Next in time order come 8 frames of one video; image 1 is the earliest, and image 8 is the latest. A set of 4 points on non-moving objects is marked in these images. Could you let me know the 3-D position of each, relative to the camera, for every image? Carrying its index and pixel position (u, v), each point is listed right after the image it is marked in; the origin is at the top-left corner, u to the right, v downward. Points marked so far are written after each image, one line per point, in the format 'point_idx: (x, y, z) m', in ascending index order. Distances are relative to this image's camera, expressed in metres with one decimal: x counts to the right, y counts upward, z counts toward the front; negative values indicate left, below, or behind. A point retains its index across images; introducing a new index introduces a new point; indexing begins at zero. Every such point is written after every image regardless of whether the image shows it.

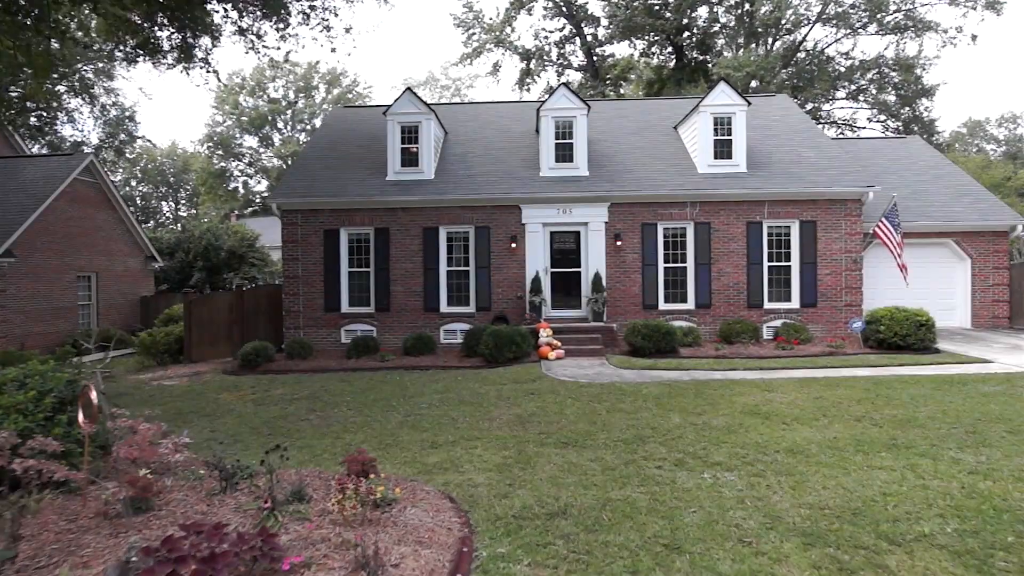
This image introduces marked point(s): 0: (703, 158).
0: (+5.8, +3.9, +13.8) m
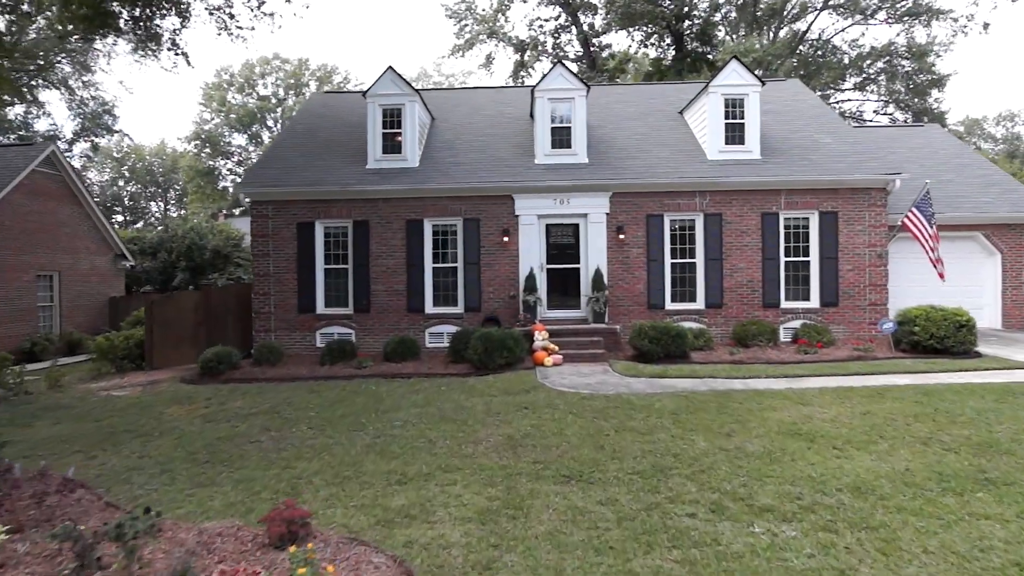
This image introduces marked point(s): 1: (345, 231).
0: (+5.6, +4.0, +12.6) m
1: (-4.8, +1.7, +13.0) m
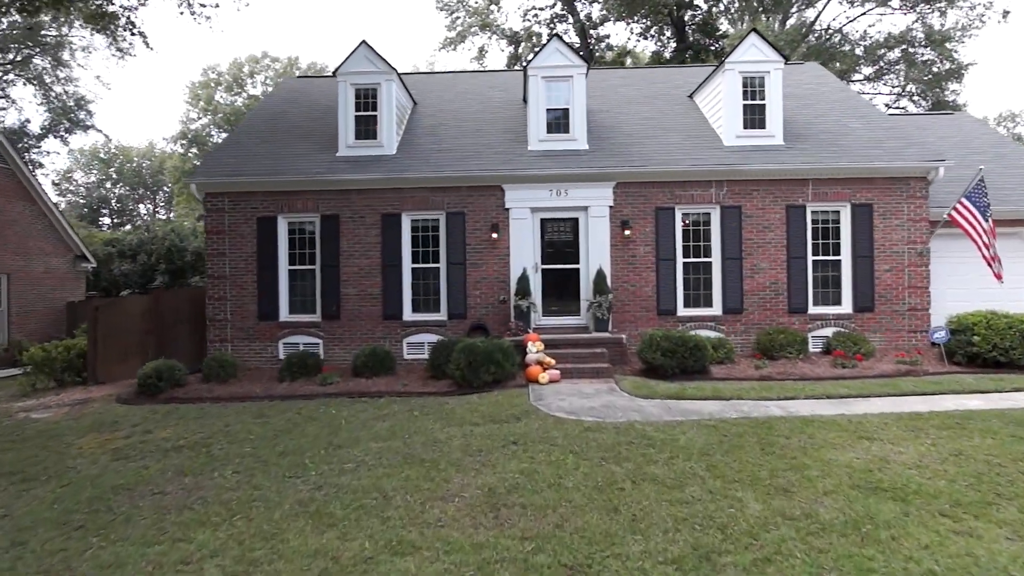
0: (+5.3, +3.9, +11.1) m
1: (-5.1, +1.6, +11.4) m
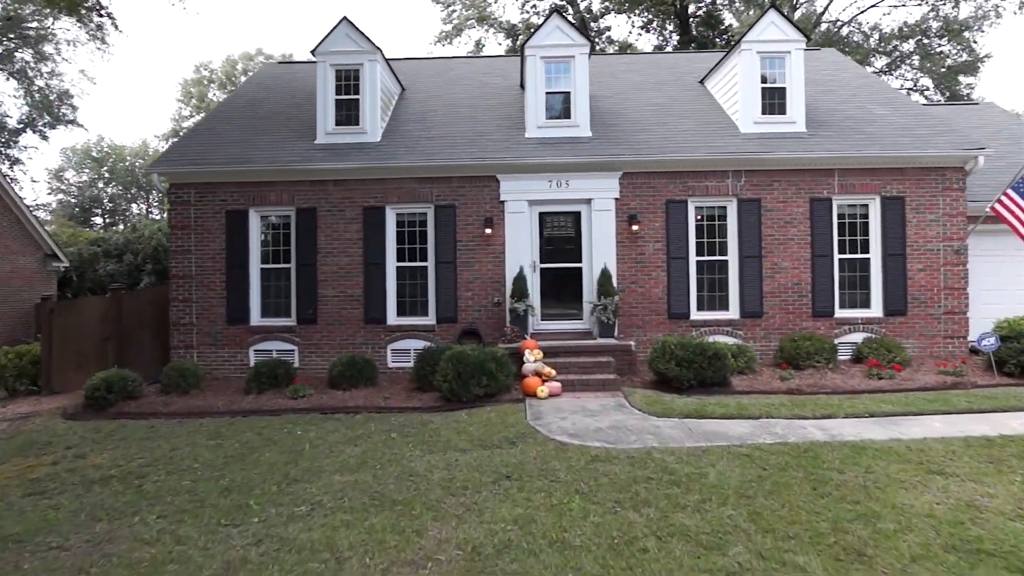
0: (+5.2, +3.9, +10.1) m
1: (-5.2, +1.5, +10.4) m
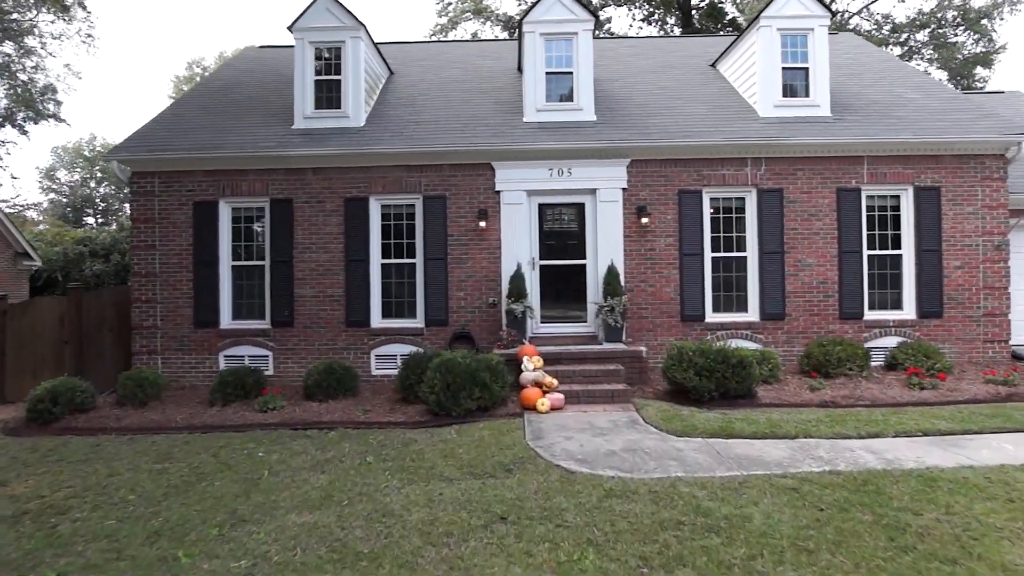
0: (+5.2, +3.9, +9.2) m
1: (-5.2, +1.6, +9.4) m
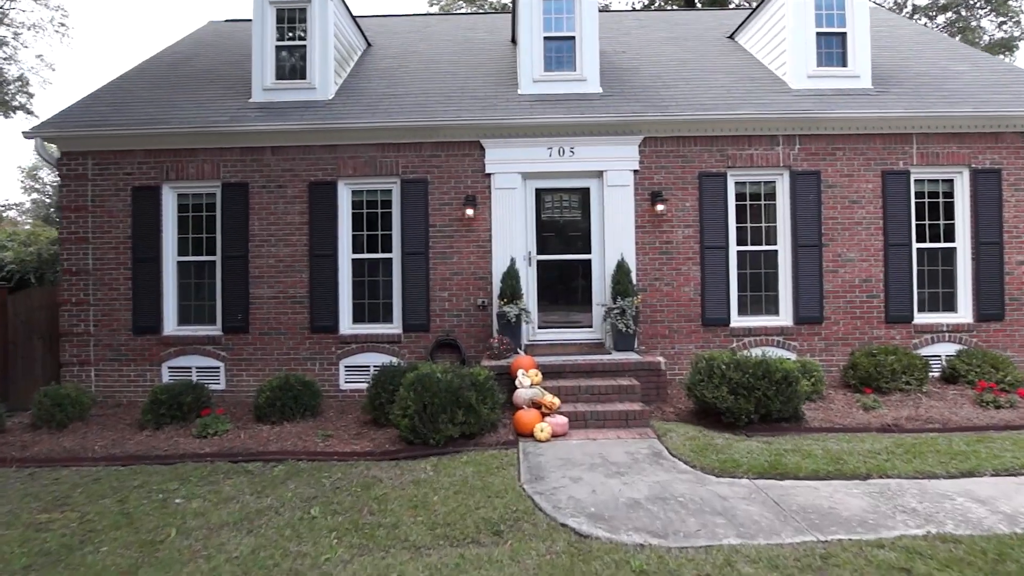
0: (+5.1, +3.9, +8.0) m
1: (-5.4, +1.6, +8.1) m
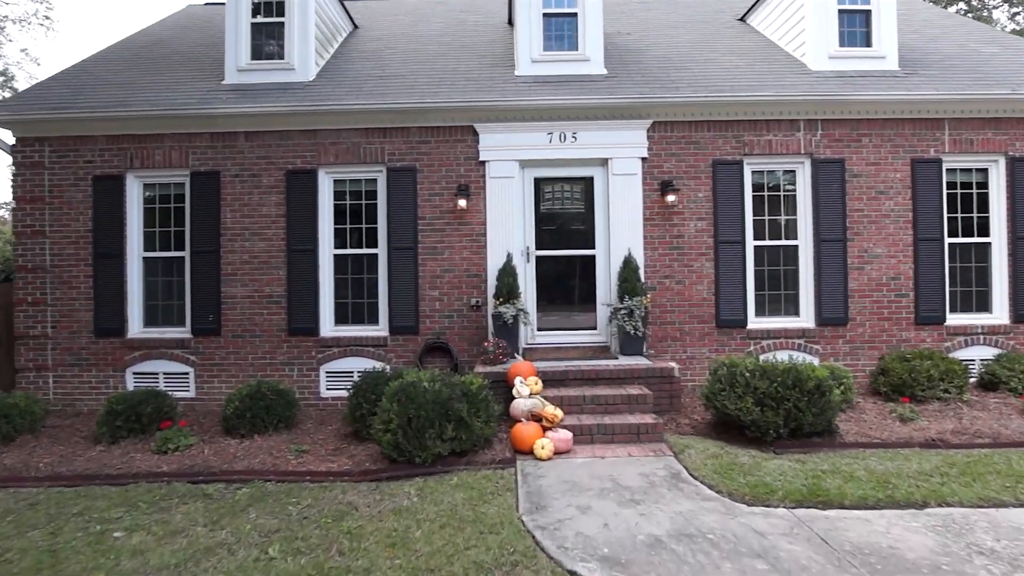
0: (+5.0, +4.0, +7.4) m
1: (-5.4, +1.6, +7.4) m
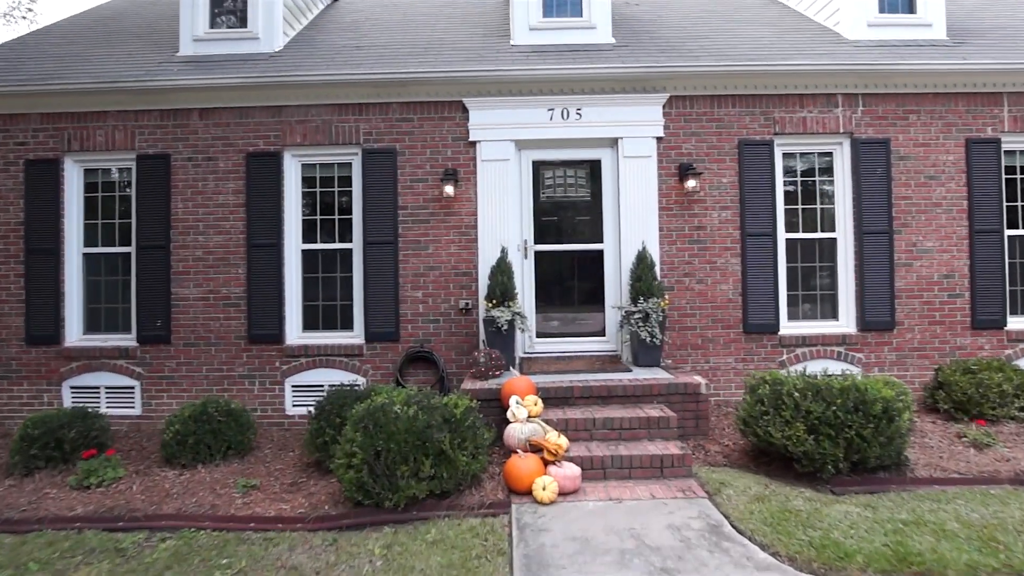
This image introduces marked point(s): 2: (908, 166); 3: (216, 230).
0: (+4.9, +4.0, +6.5) m
1: (-5.5, +1.6, +6.5) m
2: (+5.2, +1.6, +6.0) m
3: (-4.0, +0.8, +6.2) m
